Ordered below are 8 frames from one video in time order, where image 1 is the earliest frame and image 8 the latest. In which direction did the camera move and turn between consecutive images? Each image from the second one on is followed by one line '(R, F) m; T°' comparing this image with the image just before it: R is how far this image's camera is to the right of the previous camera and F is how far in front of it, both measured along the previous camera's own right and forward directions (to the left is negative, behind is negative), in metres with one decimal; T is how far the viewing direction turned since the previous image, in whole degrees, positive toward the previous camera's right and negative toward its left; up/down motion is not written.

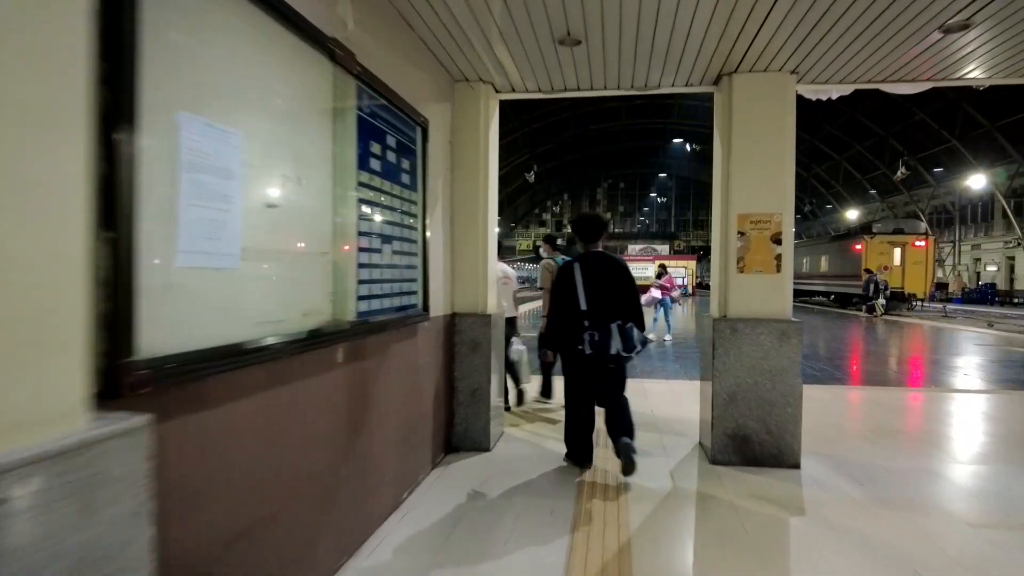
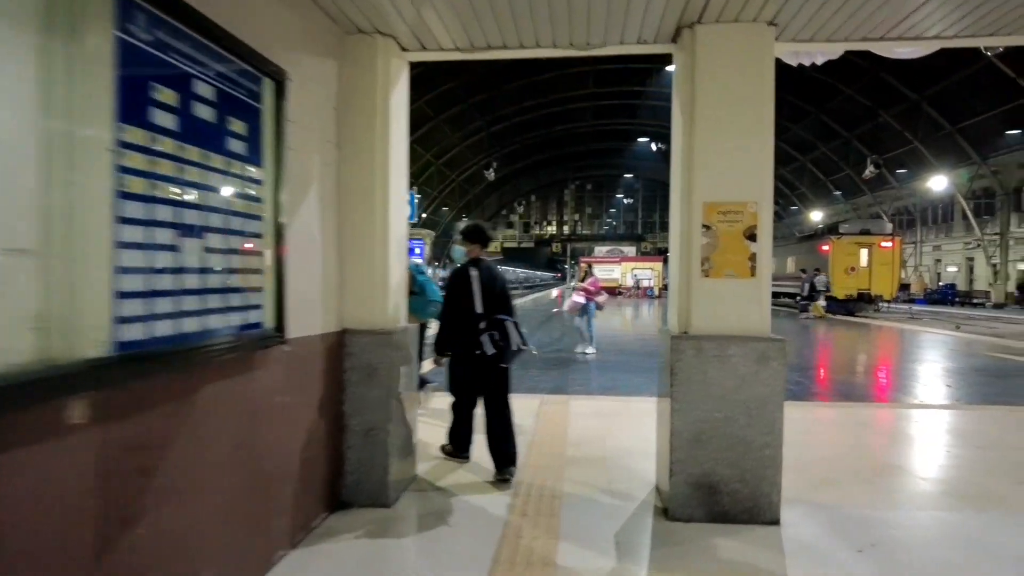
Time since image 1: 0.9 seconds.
(+0.4, +1.0) m; +3°
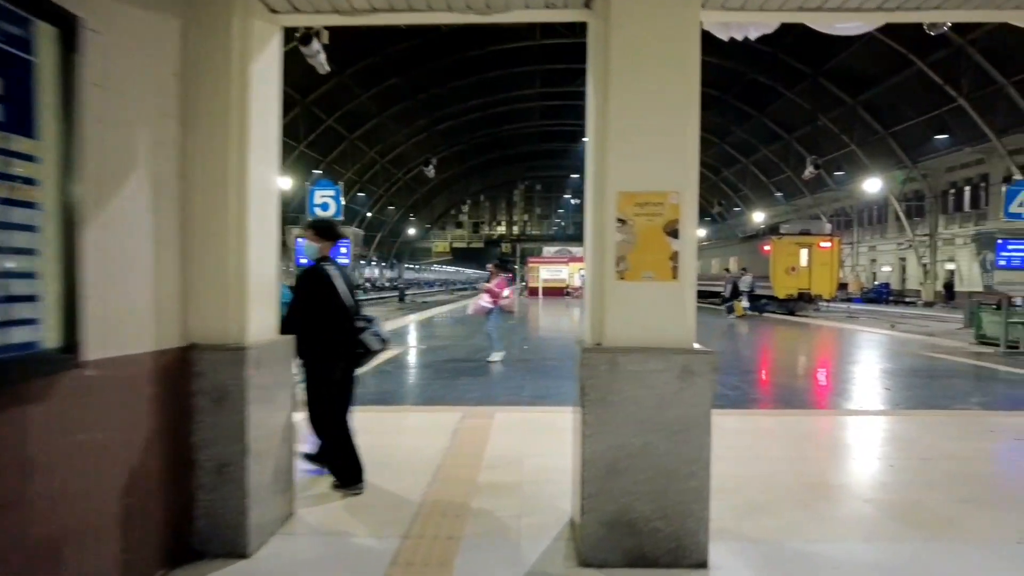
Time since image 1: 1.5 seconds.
(+0.3, +0.5) m; +4°
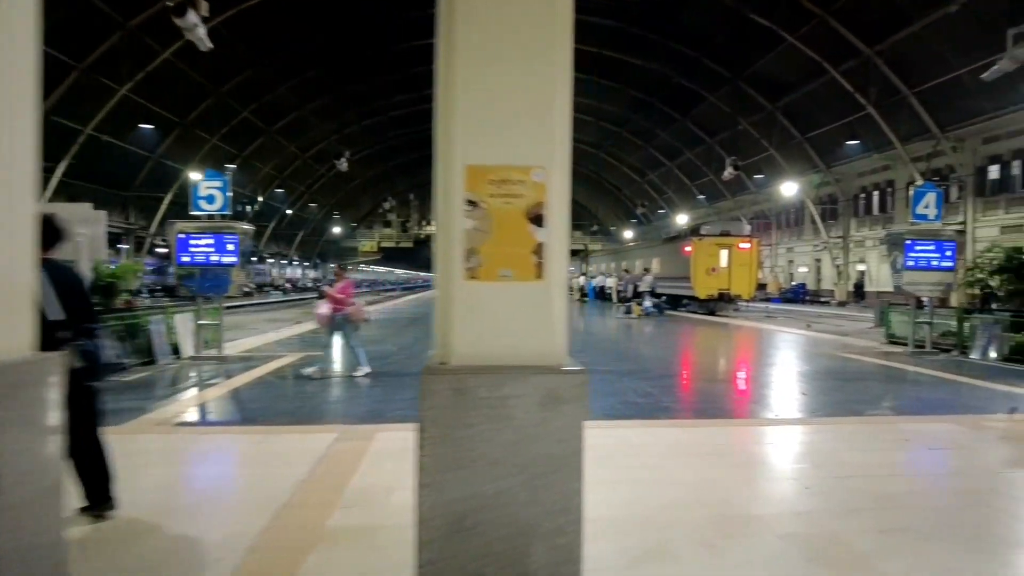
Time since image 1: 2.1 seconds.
(+0.4, +0.7) m; +6°
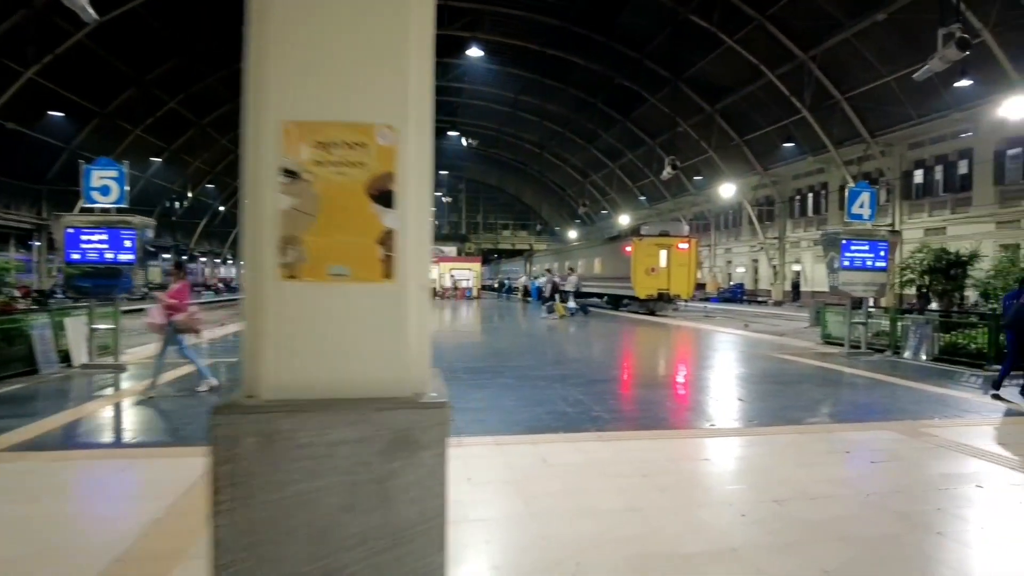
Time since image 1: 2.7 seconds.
(+0.3, +0.6) m; +5°
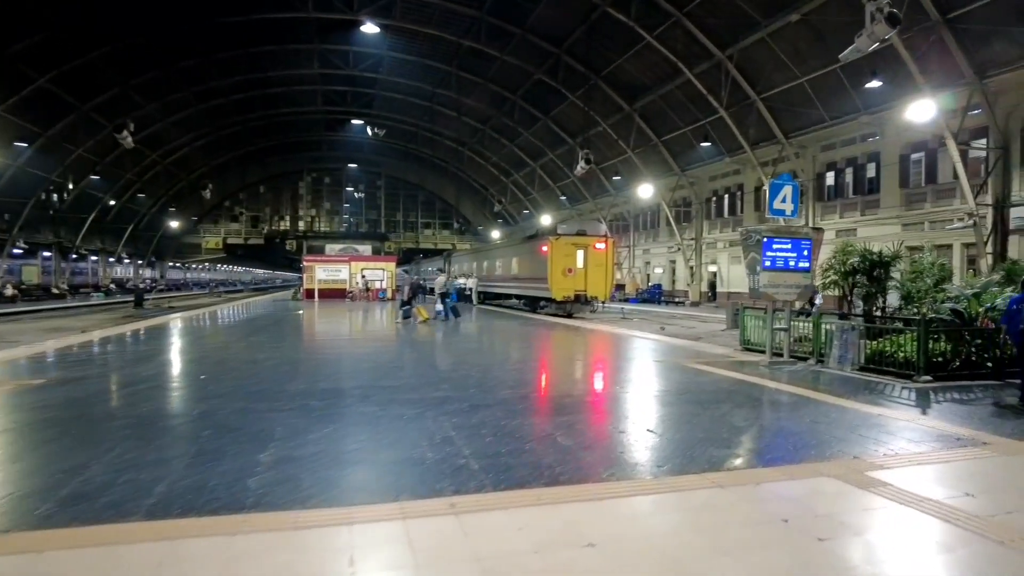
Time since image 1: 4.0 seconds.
(+0.6, +1.5) m; +6°
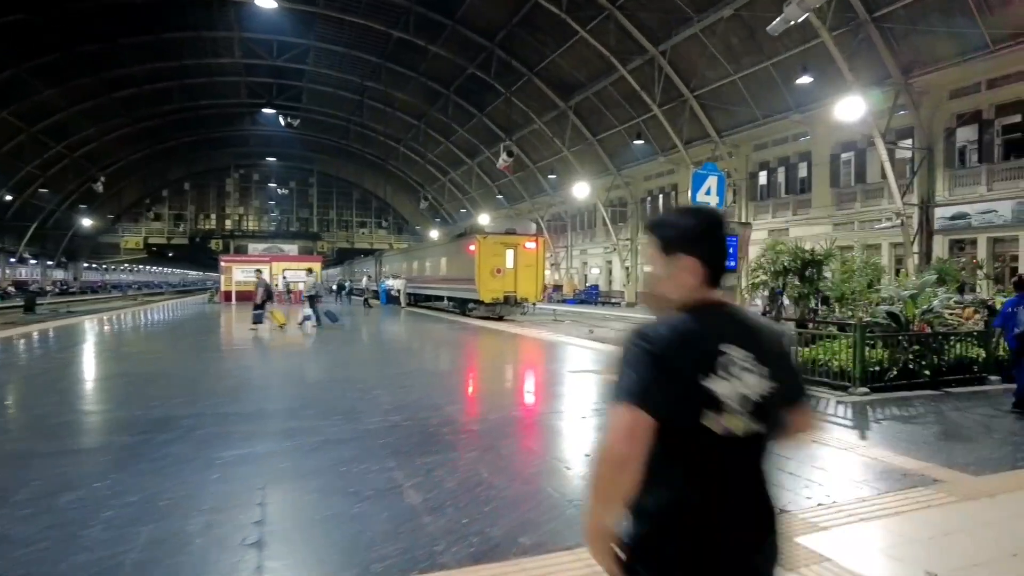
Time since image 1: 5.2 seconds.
(+0.7, +1.3) m; +5°
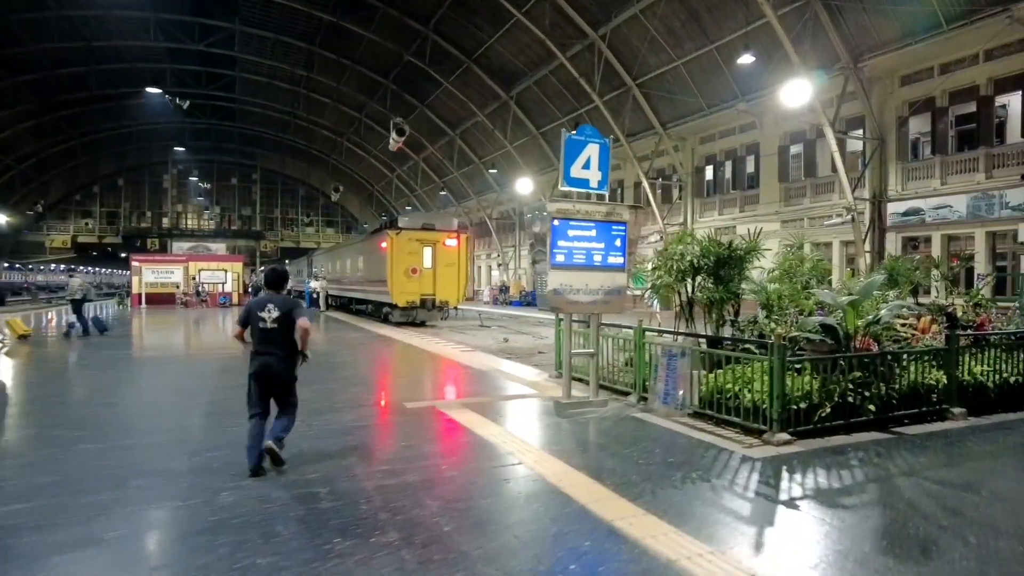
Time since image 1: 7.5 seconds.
(+1.6, +2.4) m; +3°
